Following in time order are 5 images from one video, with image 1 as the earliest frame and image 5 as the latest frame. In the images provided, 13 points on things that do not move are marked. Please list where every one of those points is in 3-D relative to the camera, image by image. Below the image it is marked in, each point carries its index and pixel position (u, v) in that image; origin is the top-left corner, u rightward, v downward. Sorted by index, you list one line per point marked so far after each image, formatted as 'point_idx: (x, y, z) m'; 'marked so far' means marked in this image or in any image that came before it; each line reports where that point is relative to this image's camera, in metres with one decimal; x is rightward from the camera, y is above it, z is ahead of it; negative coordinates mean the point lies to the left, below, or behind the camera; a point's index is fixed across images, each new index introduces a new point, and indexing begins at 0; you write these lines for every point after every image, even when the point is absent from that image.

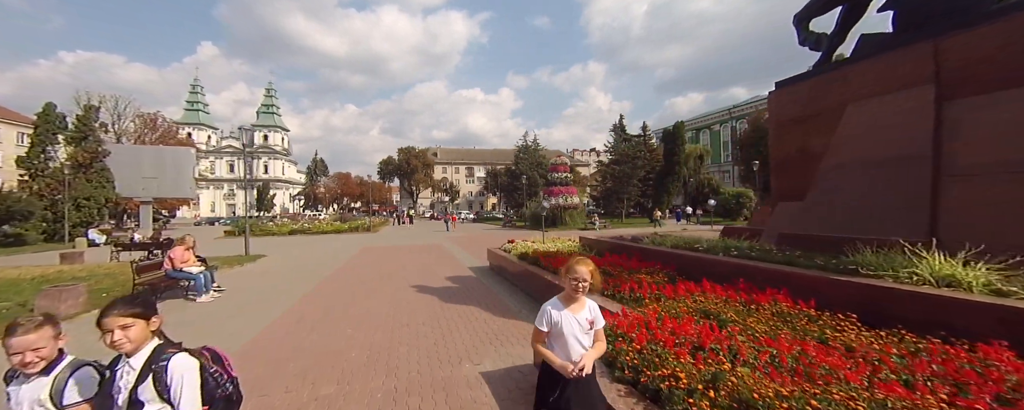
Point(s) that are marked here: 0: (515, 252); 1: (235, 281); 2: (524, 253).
0: (0.0, -1.5, +10.3) m
1: (-9.6, -2.4, +11.5) m
2: (+0.3, -1.4, +9.8) m
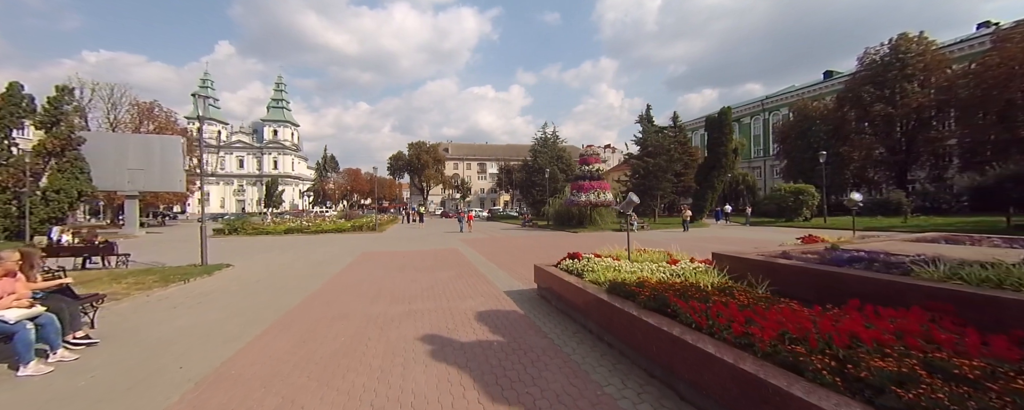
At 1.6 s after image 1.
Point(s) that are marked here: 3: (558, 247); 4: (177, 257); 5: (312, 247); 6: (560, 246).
0: (+1.4, -1.3, +6.2) m
1: (-8.2, -2.2, +7.8) m
2: (+1.6, -1.2, +5.8) m
3: (+2.6, -2.3, +18.6) m
4: (-15.8, -2.3, +15.8) m
5: (-11.5, -2.3, +19.0) m
6: (+2.8, -2.3, +19.1) m
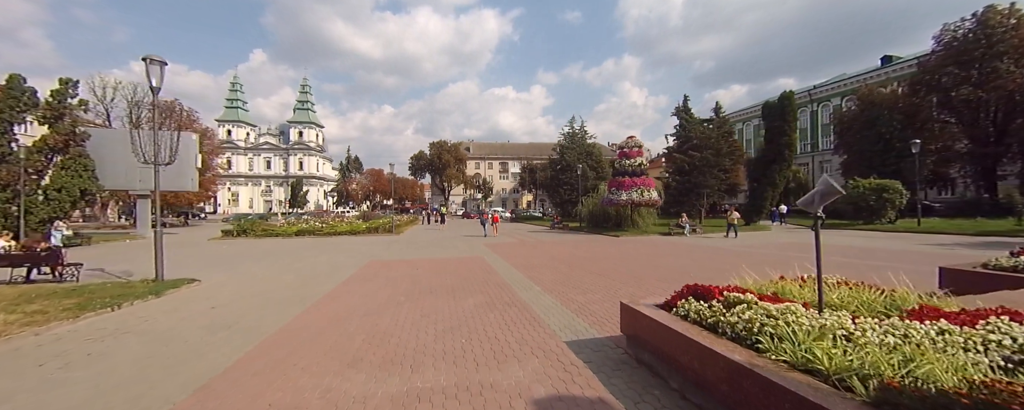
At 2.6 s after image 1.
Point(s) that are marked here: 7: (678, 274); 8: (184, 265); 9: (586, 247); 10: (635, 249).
0: (+2.2, -1.3, +3.0) m
1: (-7.2, -2.1, +5.2) m
2: (+2.5, -1.2, +2.6) m
3: (+4.3, -2.2, +15.3) m
4: (-14.3, -2.3, +13.6) m
5: (-9.8, -2.3, +16.6) m
6: (+4.5, -2.3, +15.8) m
7: (+5.1, -2.1, +10.1) m
8: (-12.6, -2.2, +12.8) m
9: (+4.1, -2.3, +18.4) m
10: (+6.5, -2.3, +17.6) m
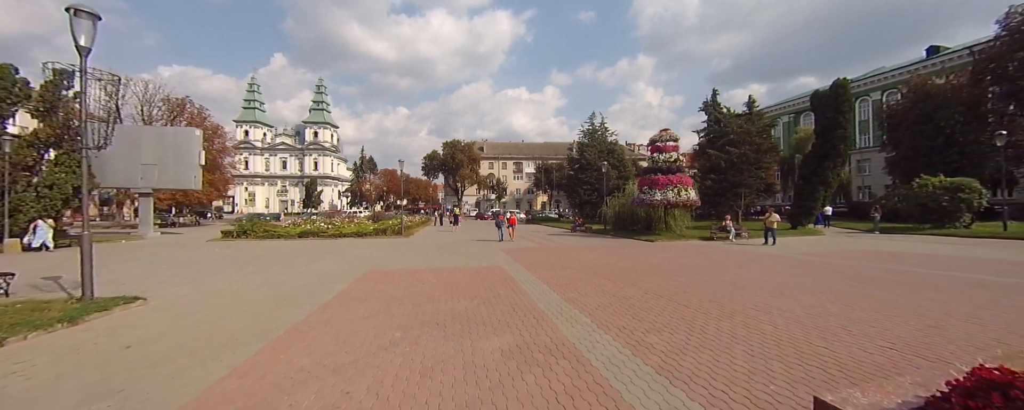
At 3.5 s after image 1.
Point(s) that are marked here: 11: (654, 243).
0: (+2.7, -1.2, +0.7) m
1: (-6.6, -2.1, +3.2) m
2: (+2.9, -1.1, +0.2) m
3: (+5.2, -2.2, +12.8) m
4: (-13.5, -2.2, +11.9) m
5: (-8.8, -2.2, +14.7) m
6: (+5.5, -2.3, +13.4) m
7: (+5.9, -2.1, +7.6) m
8: (-11.8, -2.2, +11.0) m
9: (+5.2, -2.3, +15.9) m
10: (+7.5, -2.3, +15.1) m
11: (+8.5, -2.3, +19.9) m
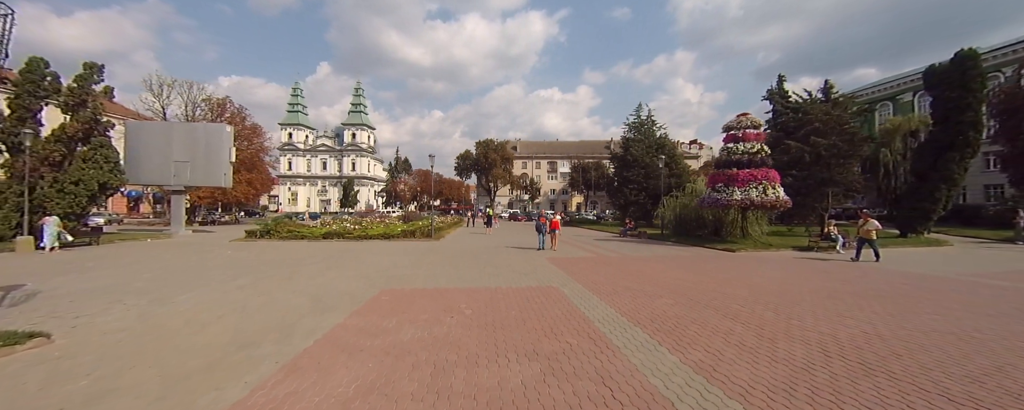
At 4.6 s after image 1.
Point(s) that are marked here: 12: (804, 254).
0: (+3.2, -1.2, -2.5) m
1: (-5.9, -2.0, +0.9) m
2: (+3.4, -1.1, -3.0) m
3: (+6.8, -2.3, +9.4) m
4: (-11.9, -2.1, +10.2) m
5: (-7.0, -2.2, +12.6) m
6: (+7.1, -2.3, +9.9) m
7: (+7.0, -2.1, +4.1) m
8: (-10.3, -2.1, +9.2) m
9: (+7.1, -2.3, +12.5) m
10: (+9.3, -2.4, +11.4) m
11: (+10.7, -2.3, +16.1) m
12: (+13.9, -2.3, +16.0) m
